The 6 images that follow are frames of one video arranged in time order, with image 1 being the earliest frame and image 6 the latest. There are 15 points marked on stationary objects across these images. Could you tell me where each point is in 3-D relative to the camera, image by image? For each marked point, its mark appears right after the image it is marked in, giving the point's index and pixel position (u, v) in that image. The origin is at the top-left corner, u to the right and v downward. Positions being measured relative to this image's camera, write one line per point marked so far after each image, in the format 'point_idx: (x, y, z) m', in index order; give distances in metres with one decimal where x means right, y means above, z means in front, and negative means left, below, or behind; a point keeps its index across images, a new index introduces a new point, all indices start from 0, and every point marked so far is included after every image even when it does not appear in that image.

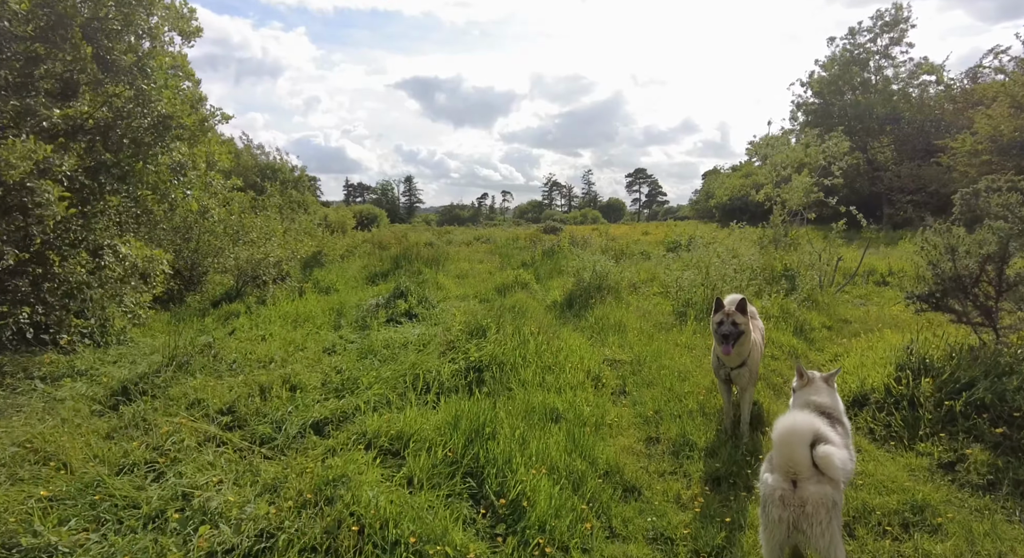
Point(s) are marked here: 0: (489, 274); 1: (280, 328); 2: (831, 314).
0: (-0.7, +0.1, +18.0) m
1: (-3.6, -0.8, +9.6) m
2: (+5.3, -0.6, +10.4) m
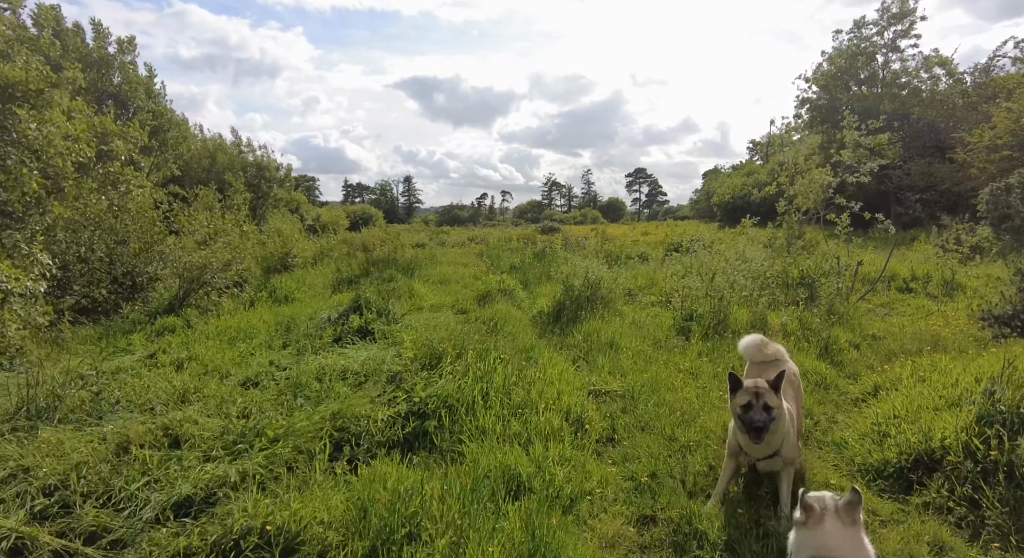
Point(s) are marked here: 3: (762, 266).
0: (-1.0, 0.0, +16.5) m
1: (-3.9, -0.9, +8.1) m
2: (+4.9, -0.7, +8.9) m
3: (+3.9, +0.2, +9.8) m
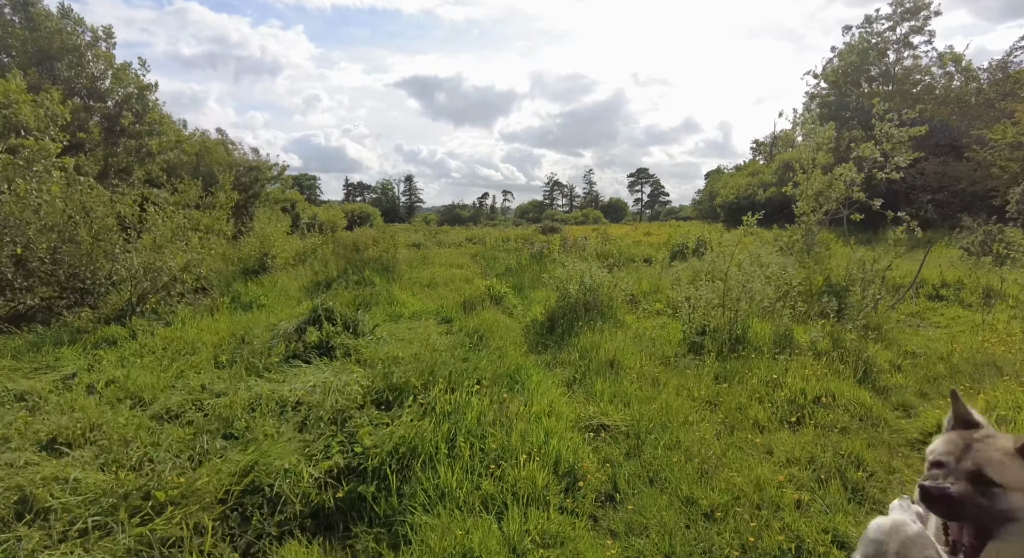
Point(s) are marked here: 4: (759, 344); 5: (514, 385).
0: (-1.2, -0.1, +15.3) m
1: (-4.1, -1.0, +6.9) m
2: (+4.8, -0.8, +7.7) m
3: (+3.8, +0.1, +8.6) m
4: (+3.1, -0.8, +7.8) m
5: (0.0, -1.0, +6.2) m
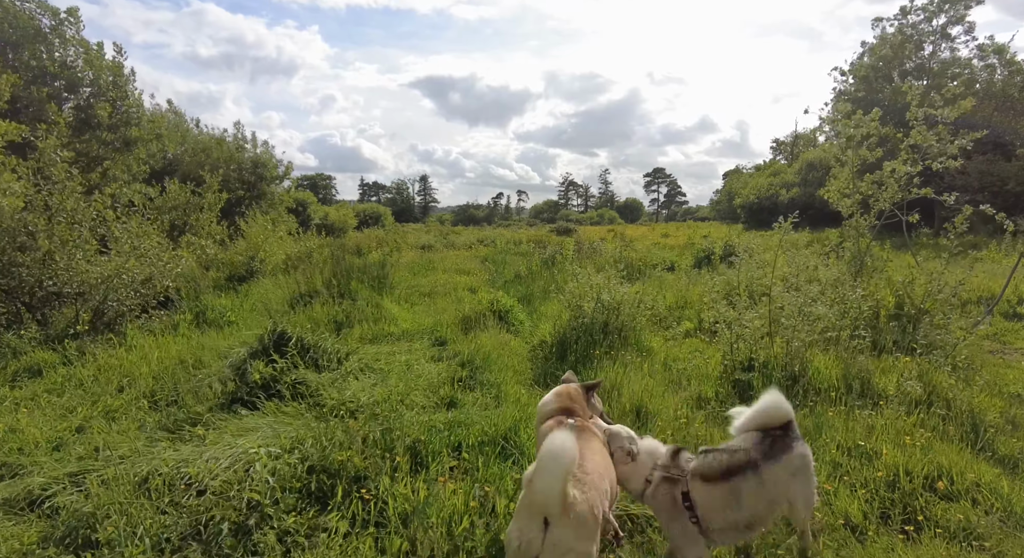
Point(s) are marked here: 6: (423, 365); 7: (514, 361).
0: (-1.0, -0.3, +13.8) m
1: (-4.1, -1.2, +5.5) m
2: (+4.8, -1.1, +6.1) m
3: (+3.8, -0.1, +7.0) m
4: (+3.1, -1.1, +6.2) m
5: (0.0, -1.3, +4.6) m
6: (-1.0, -1.0, +7.3) m
7: (0.0, -1.0, +7.9) m
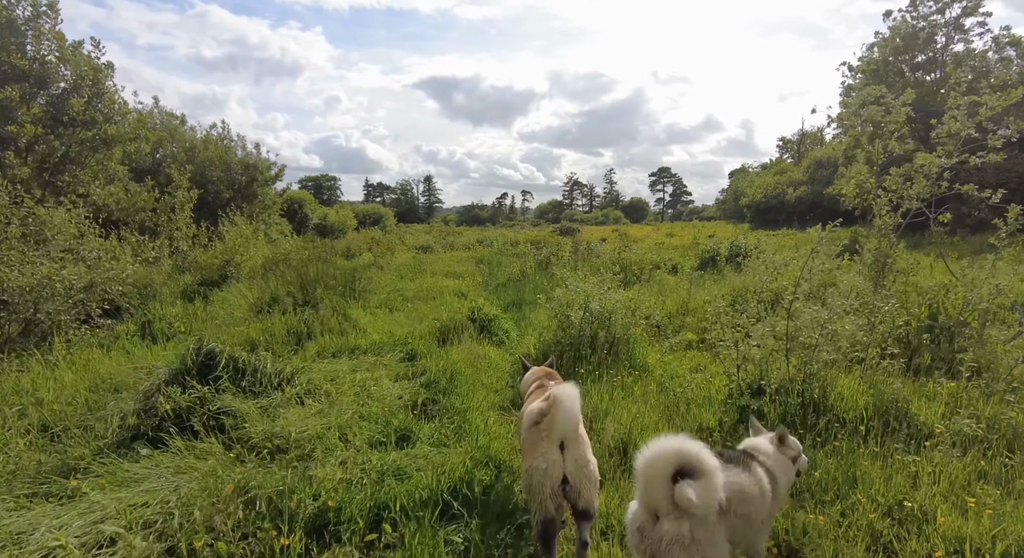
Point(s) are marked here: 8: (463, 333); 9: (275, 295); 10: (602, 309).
0: (-1.3, -0.4, +12.8) m
1: (-4.4, -1.3, +4.5) m
2: (+4.5, -1.1, +5.0) m
3: (+3.5, -0.2, +6.0) m
4: (+2.8, -1.1, +5.2) m
5: (-0.3, -1.3, +3.6) m
6: (-1.3, -1.1, +6.3) m
7: (-0.2, -1.1, +6.9) m
8: (-0.7, -0.8, +9.2) m
9: (-4.0, -0.3, +10.6) m
10: (+1.1, -0.4, +7.4) m
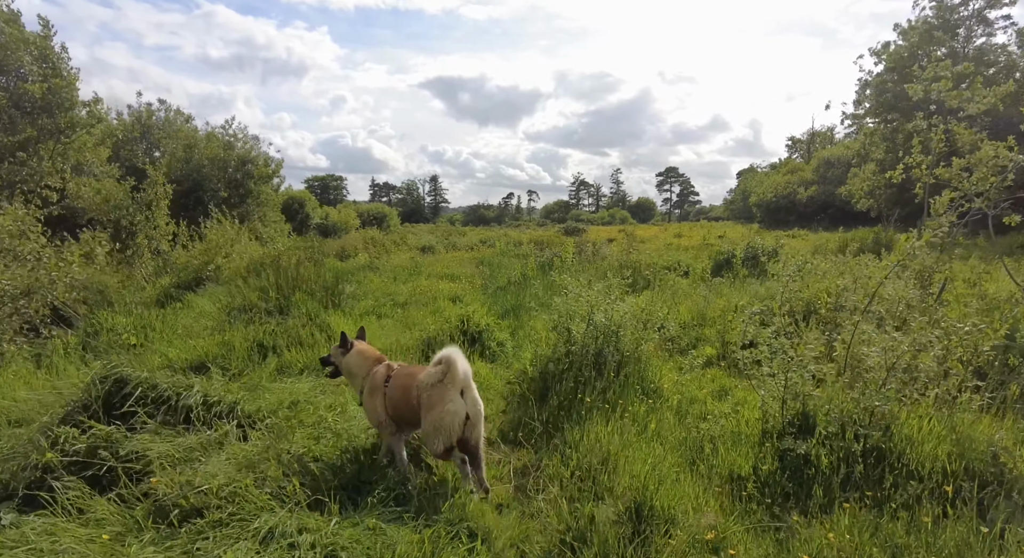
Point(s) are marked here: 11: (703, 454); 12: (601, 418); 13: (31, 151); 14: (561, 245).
0: (-1.3, -0.5, +11.8) m
1: (-4.5, -1.4, +3.5) m
2: (+4.4, -1.2, +3.9) m
3: (+3.4, -0.3, +4.9) m
4: (+2.7, -1.2, +4.1) m
5: (-0.5, -1.4, +2.6) m
6: (-1.4, -1.2, +5.2) m
7: (-0.3, -1.2, +5.8) m
8: (-0.8, -0.9, +8.1) m
9: (-4.1, -0.3, +9.6) m
10: (+1.0, -0.4, +6.3) m
11: (+1.4, -1.2, +4.6) m
12: (+0.7, -1.1, +5.1) m
13: (-9.2, +2.5, +12.0) m
14: (+1.4, +1.0, +19.2) m
